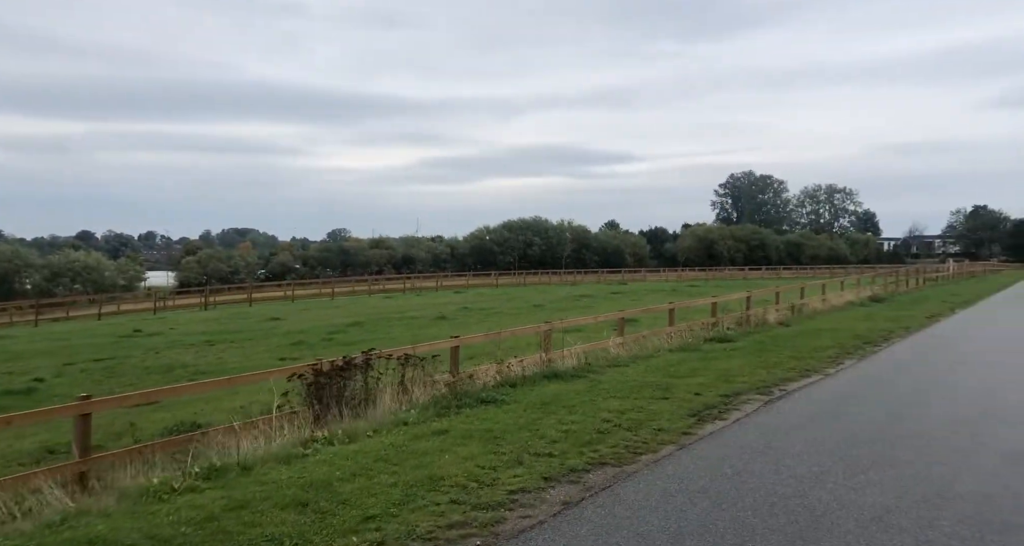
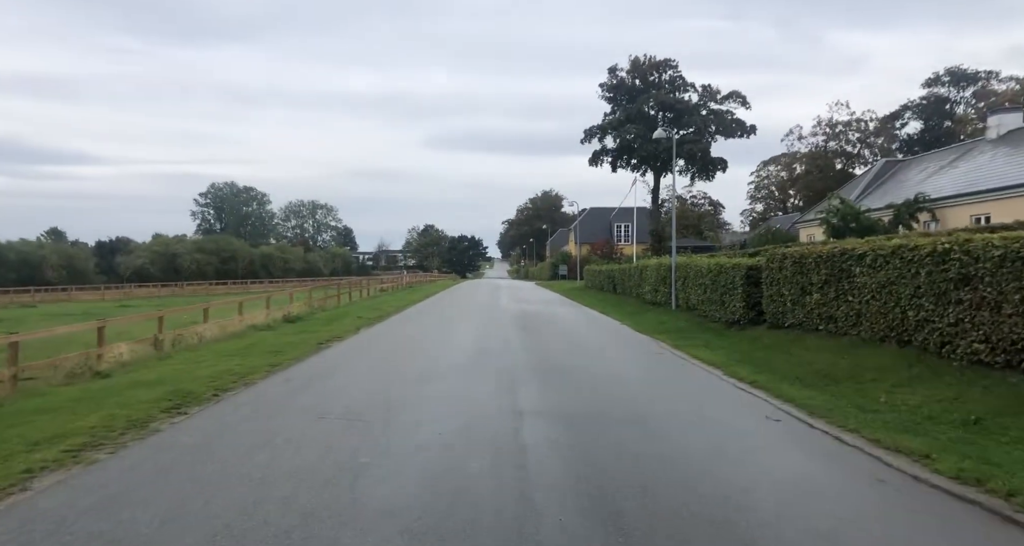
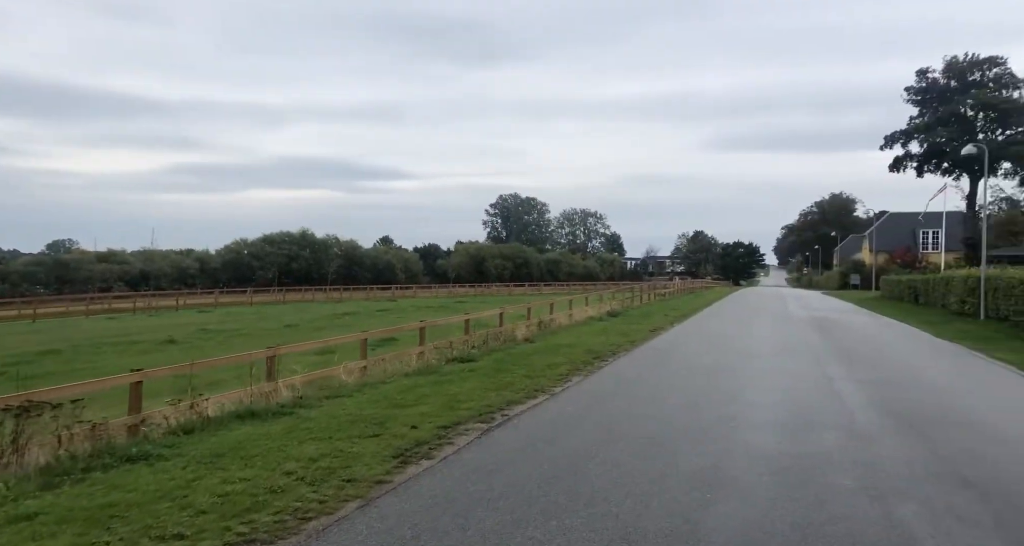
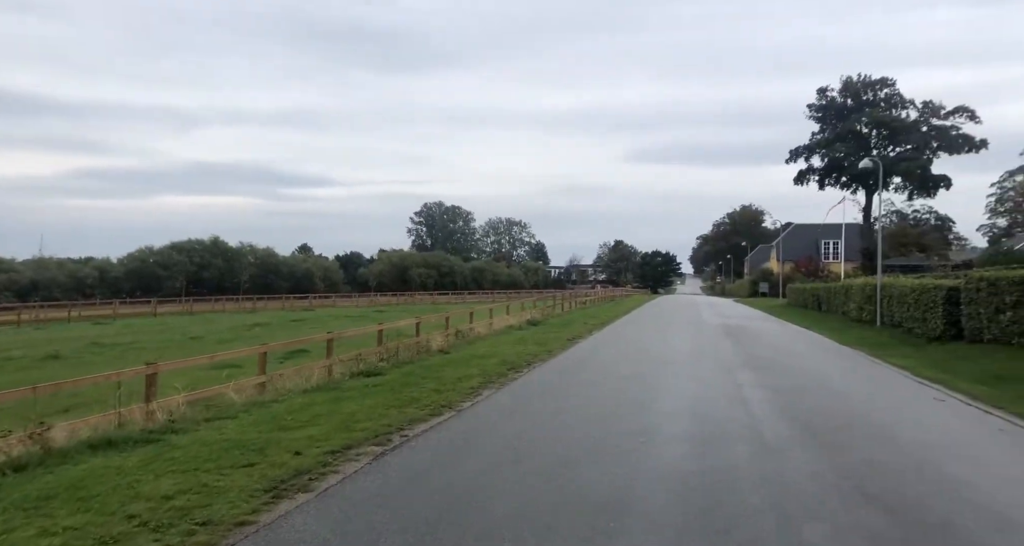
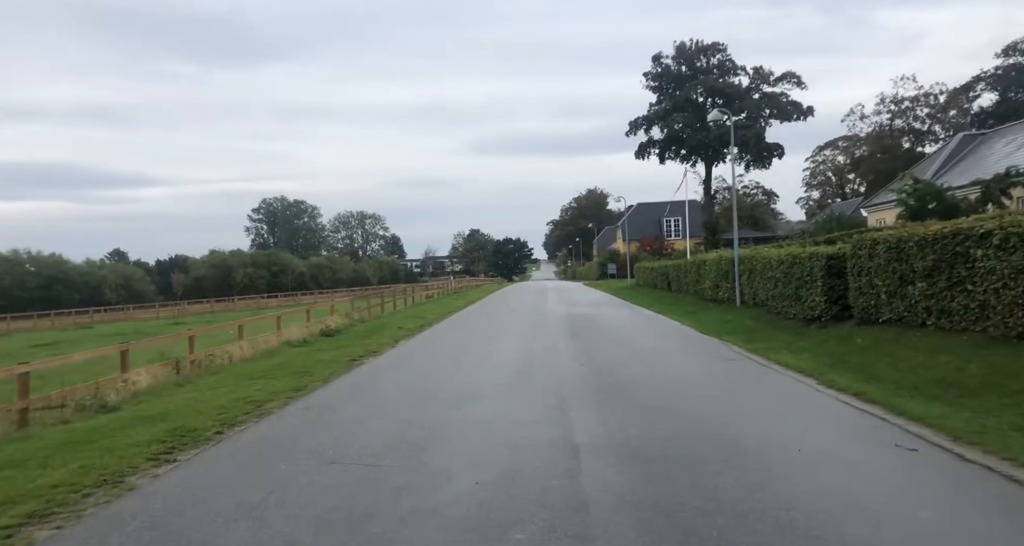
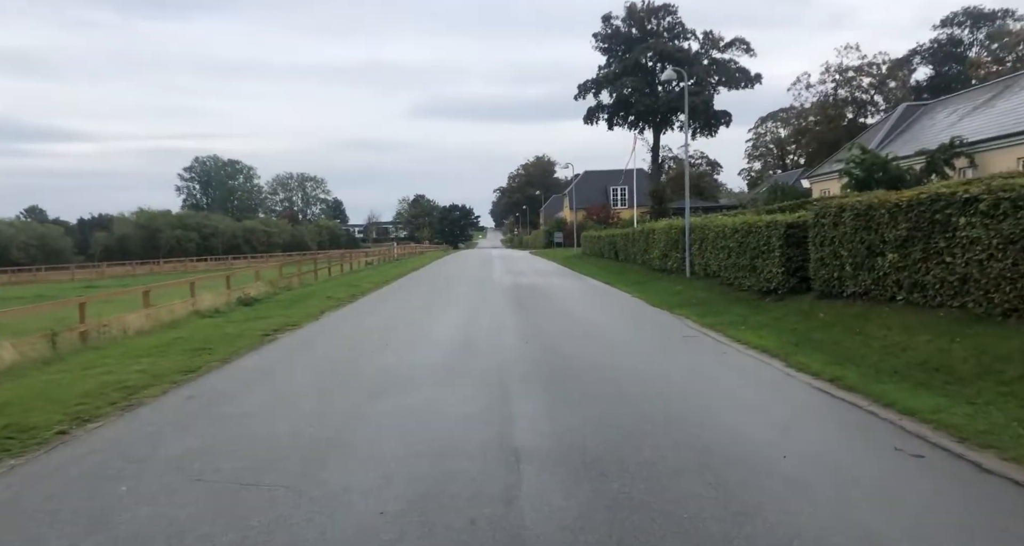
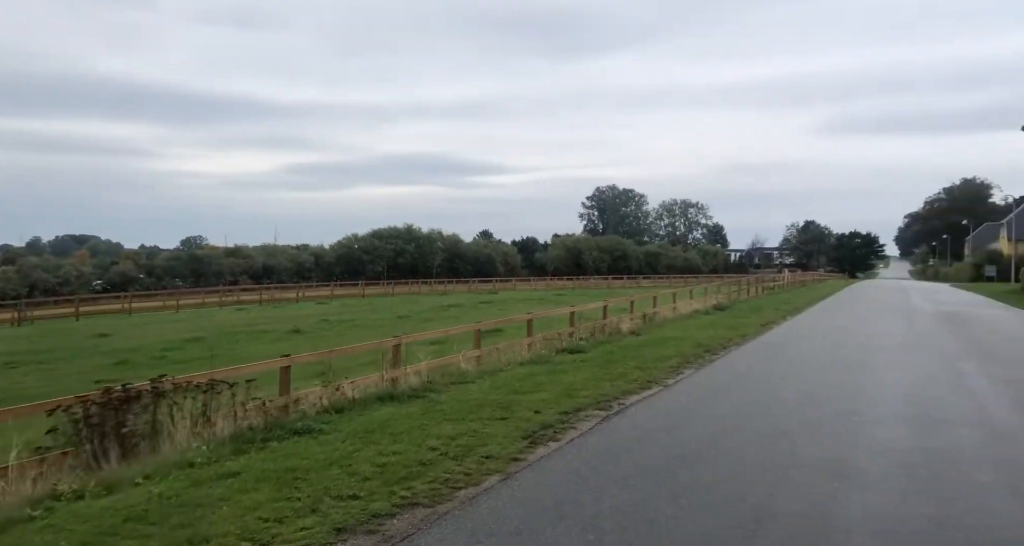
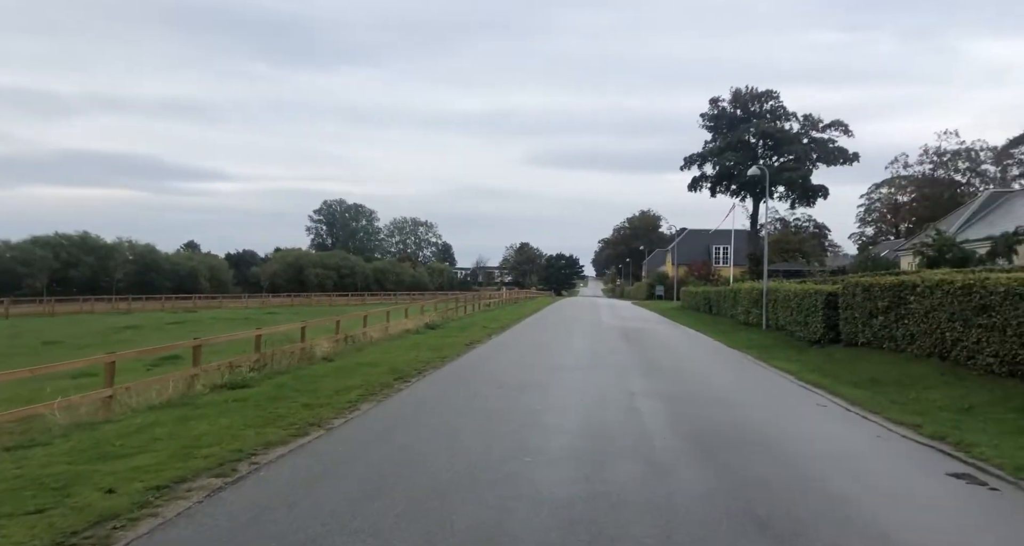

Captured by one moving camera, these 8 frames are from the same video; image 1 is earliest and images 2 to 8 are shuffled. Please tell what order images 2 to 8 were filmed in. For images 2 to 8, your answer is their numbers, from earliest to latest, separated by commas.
7, 3, 4, 8, 2, 5, 6
